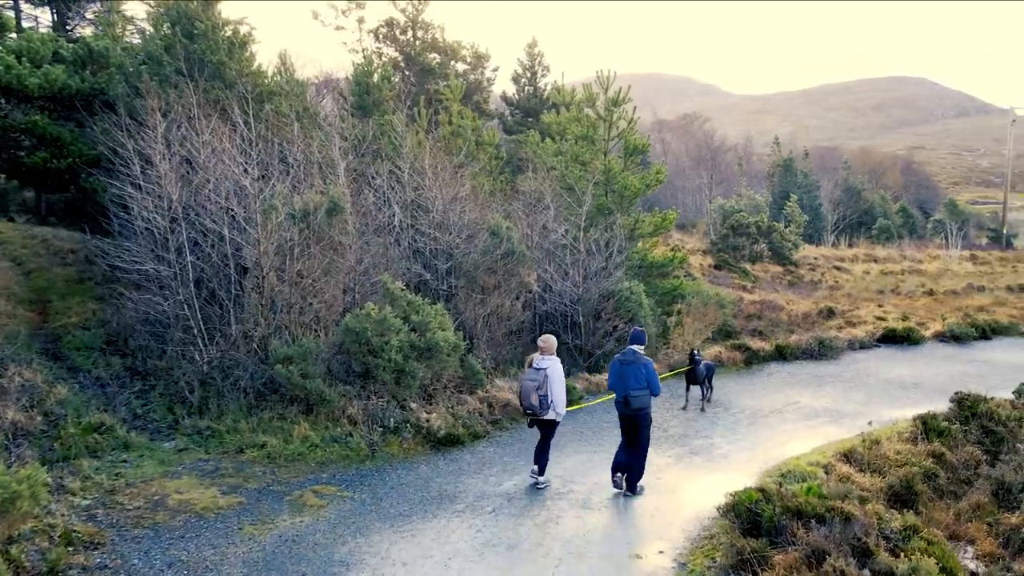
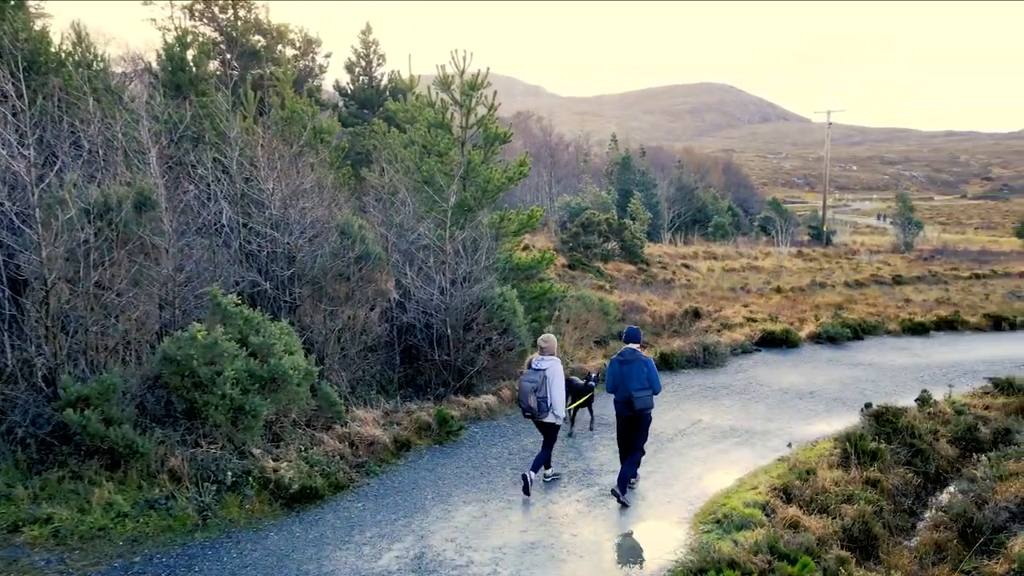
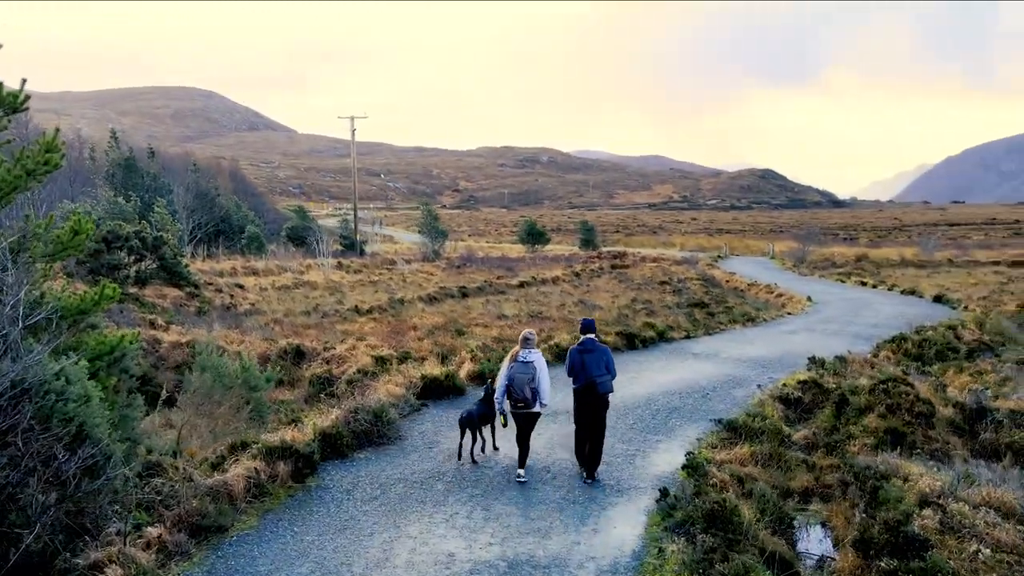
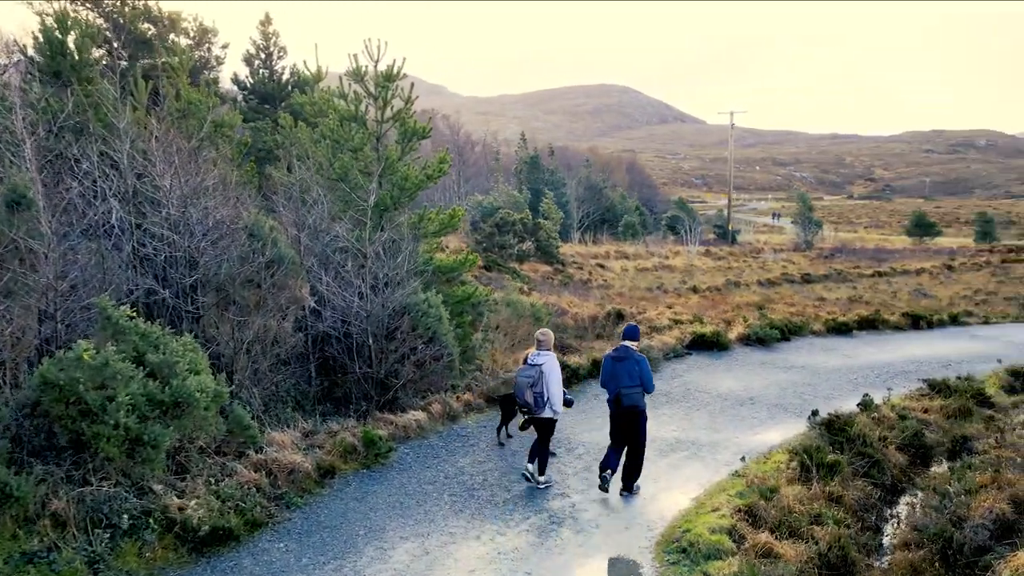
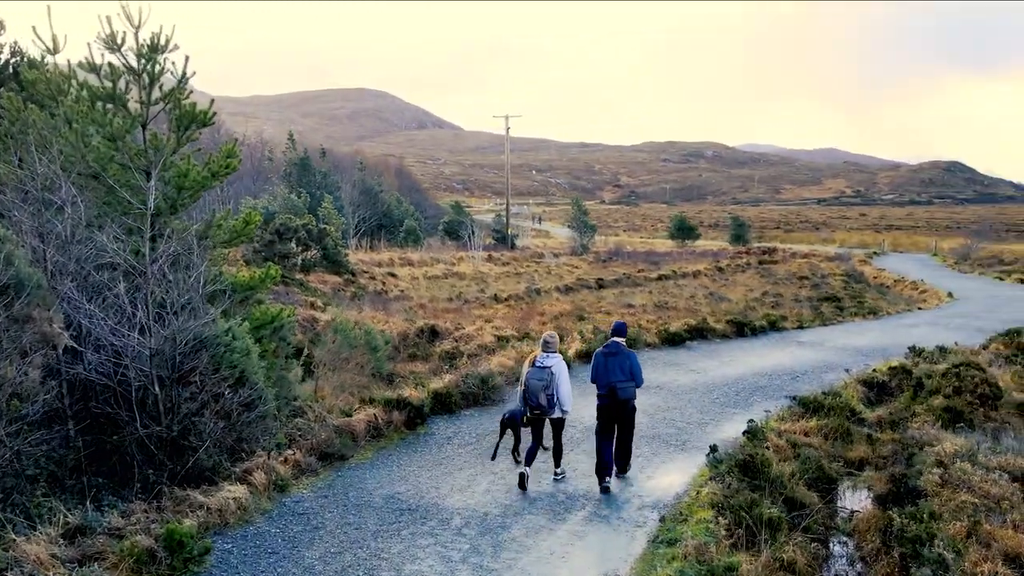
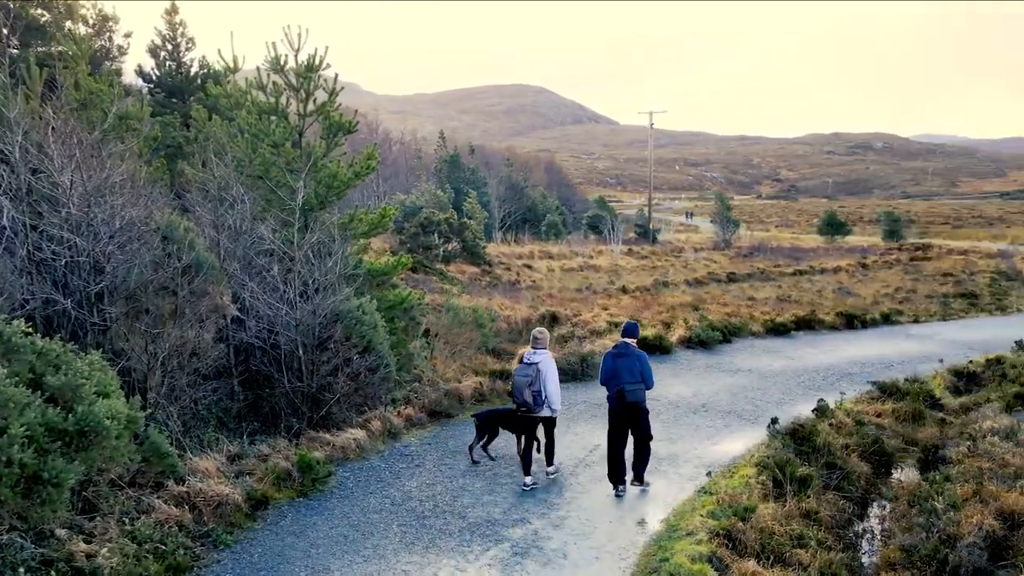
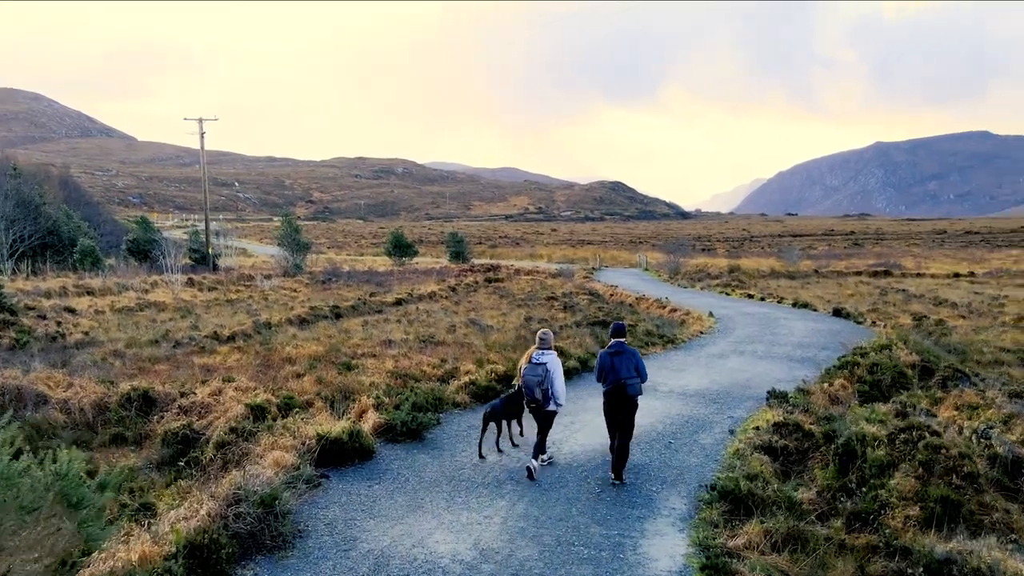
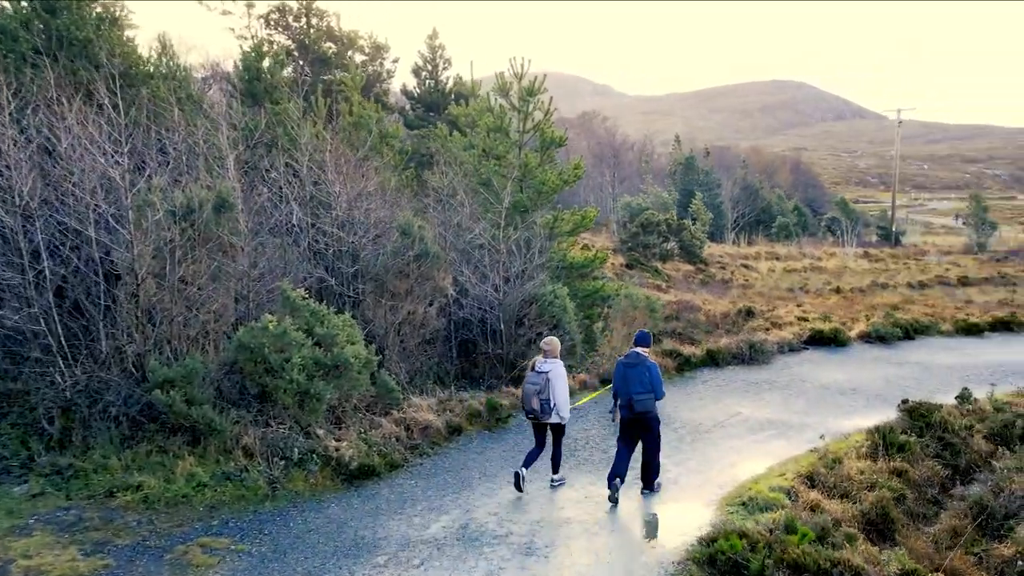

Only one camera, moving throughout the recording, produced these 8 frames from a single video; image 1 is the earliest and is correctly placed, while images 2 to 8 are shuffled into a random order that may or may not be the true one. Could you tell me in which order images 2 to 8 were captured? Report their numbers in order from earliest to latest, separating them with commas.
8, 2, 4, 6, 5, 3, 7
